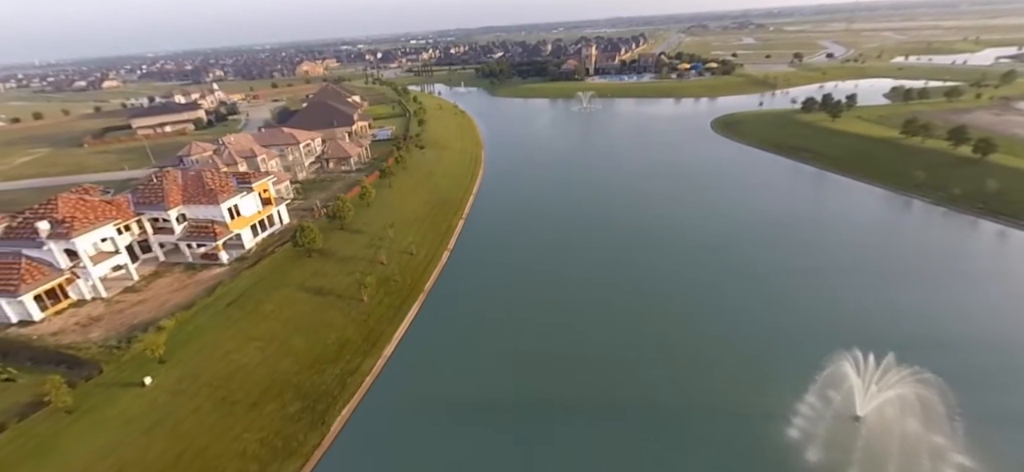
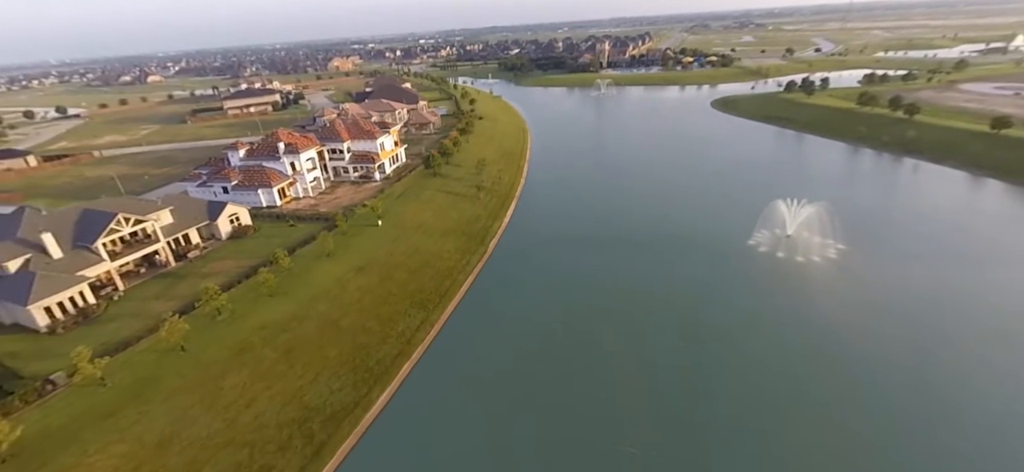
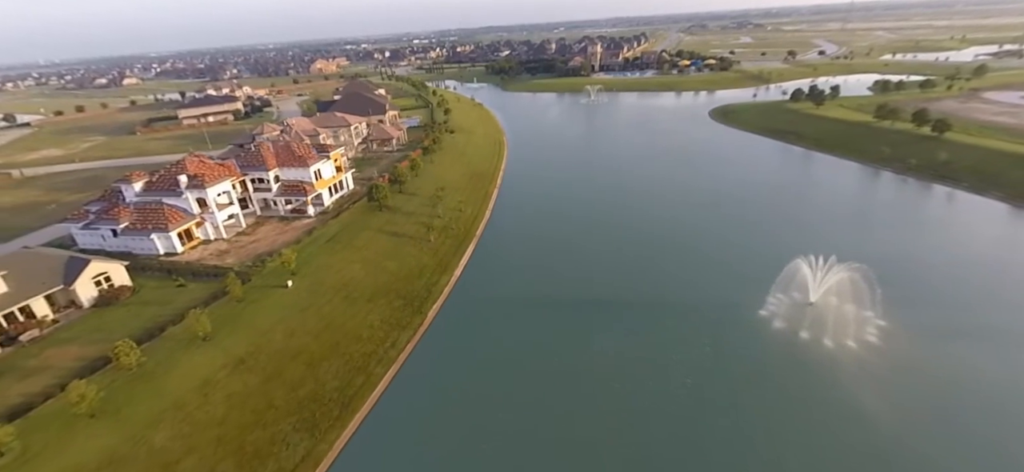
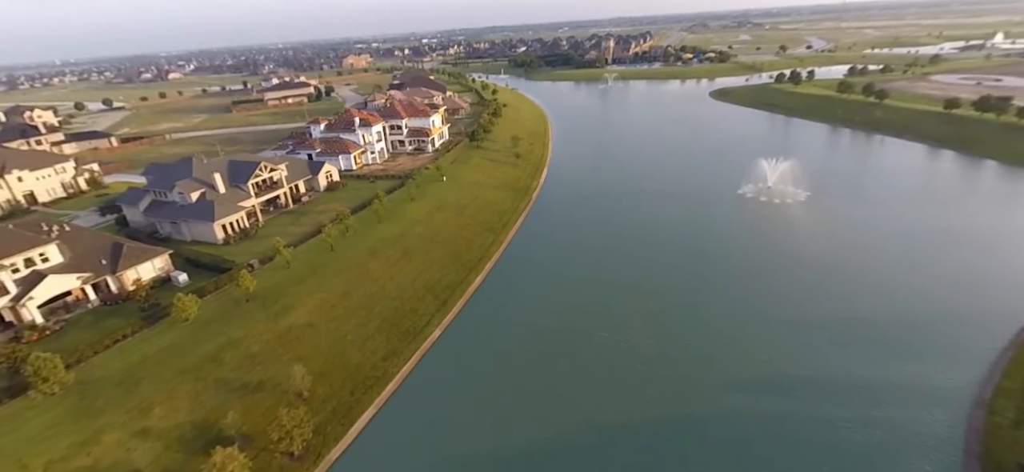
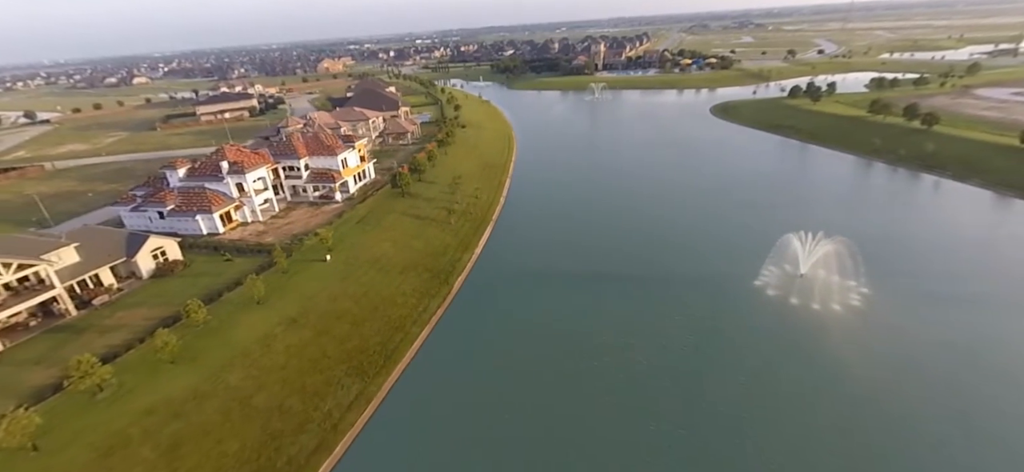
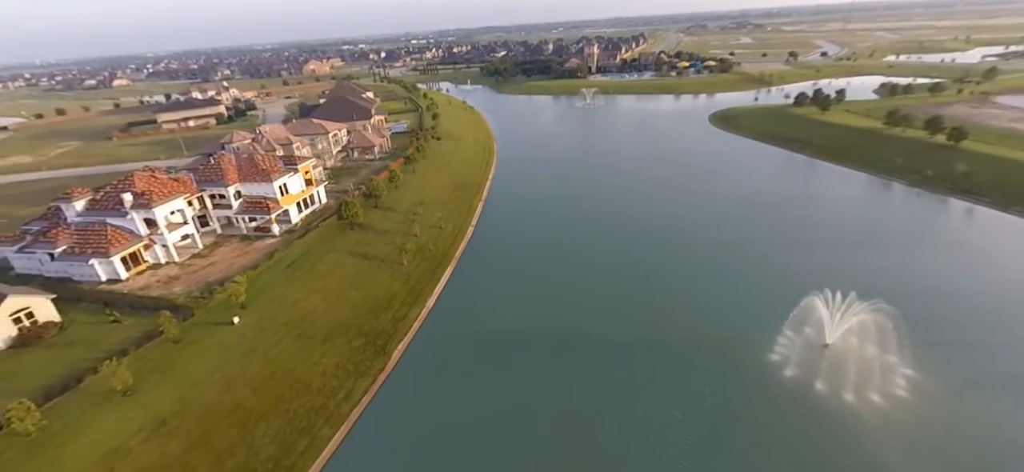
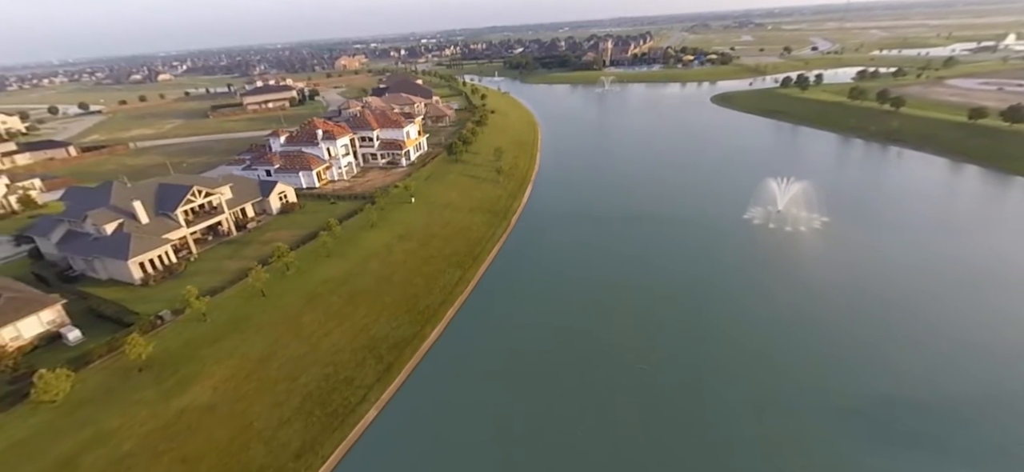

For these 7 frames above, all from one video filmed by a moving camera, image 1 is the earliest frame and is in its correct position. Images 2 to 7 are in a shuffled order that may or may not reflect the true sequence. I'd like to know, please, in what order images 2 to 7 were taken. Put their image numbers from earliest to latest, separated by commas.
6, 3, 5, 2, 7, 4
